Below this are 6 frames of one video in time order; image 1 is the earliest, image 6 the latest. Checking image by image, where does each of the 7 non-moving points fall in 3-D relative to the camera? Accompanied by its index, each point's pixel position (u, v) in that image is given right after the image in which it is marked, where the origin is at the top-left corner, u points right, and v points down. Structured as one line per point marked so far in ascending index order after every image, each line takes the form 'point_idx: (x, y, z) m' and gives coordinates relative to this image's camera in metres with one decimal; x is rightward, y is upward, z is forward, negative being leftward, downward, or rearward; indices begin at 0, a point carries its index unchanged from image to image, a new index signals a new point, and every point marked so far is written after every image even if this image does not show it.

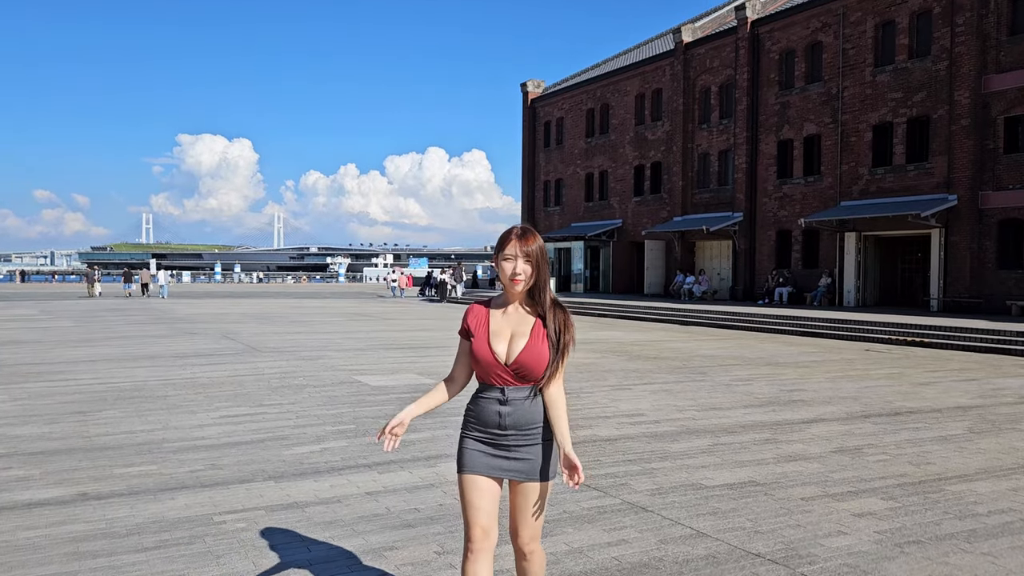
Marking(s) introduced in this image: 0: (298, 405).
0: (-2.5, -1.4, +9.4) m
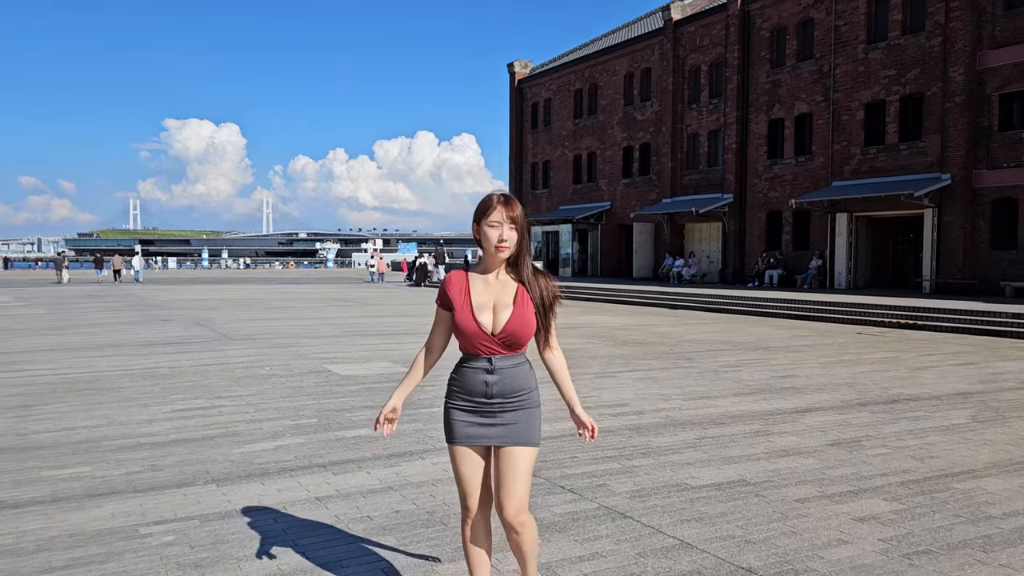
0: (-2.7, -1.2, +8.8) m
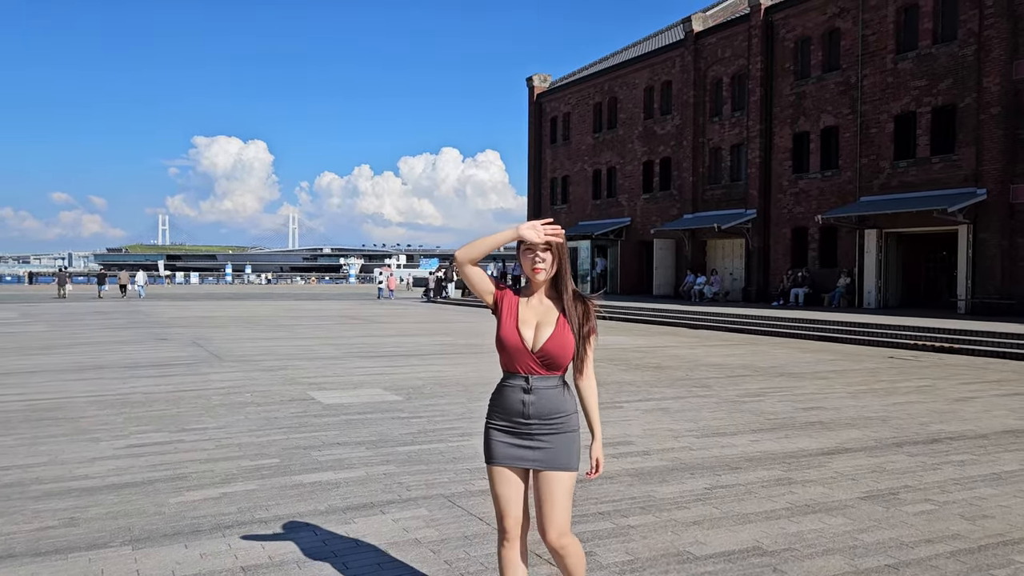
0: (-2.8, -1.4, +8.0) m
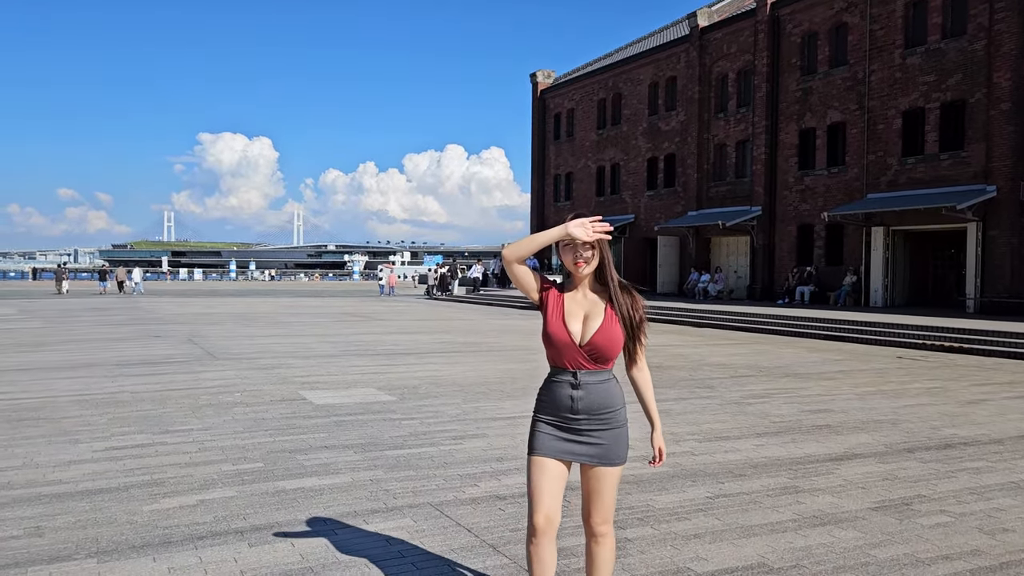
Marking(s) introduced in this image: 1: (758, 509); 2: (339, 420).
0: (-2.9, -1.4, +7.7) m
1: (+1.6, -1.5, +5.4) m
2: (-1.8, -1.4, +8.4) m
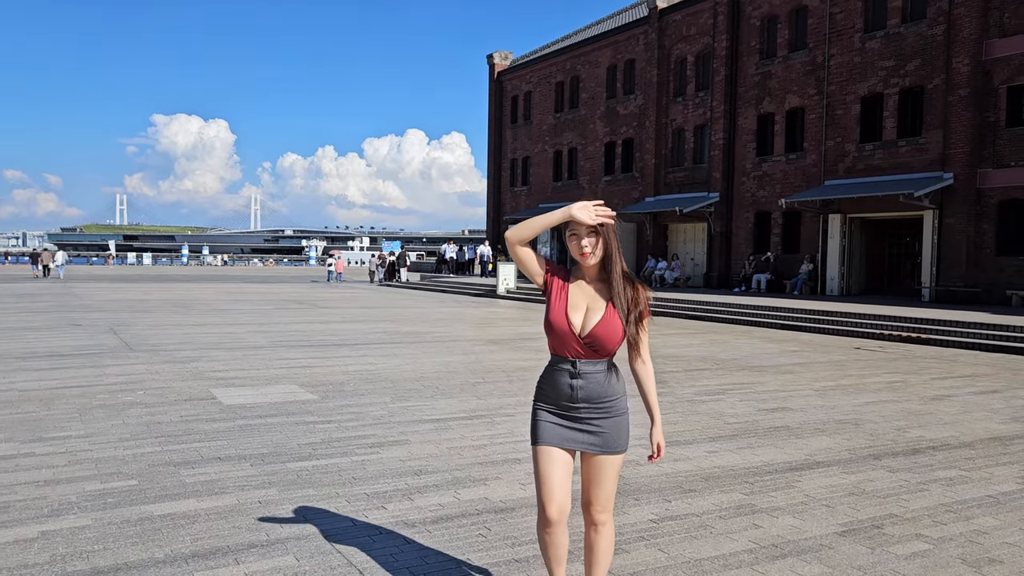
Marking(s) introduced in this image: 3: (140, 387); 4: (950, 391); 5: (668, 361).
0: (-3.5, -1.3, +6.7) m
1: (+1.1, -1.4, +4.6) m
2: (-2.4, -1.2, +7.5) m
3: (-4.2, -1.1, +9.4) m
4: (+5.4, -1.3, +10.1) m
5: (+2.4, -1.1, +12.6) m
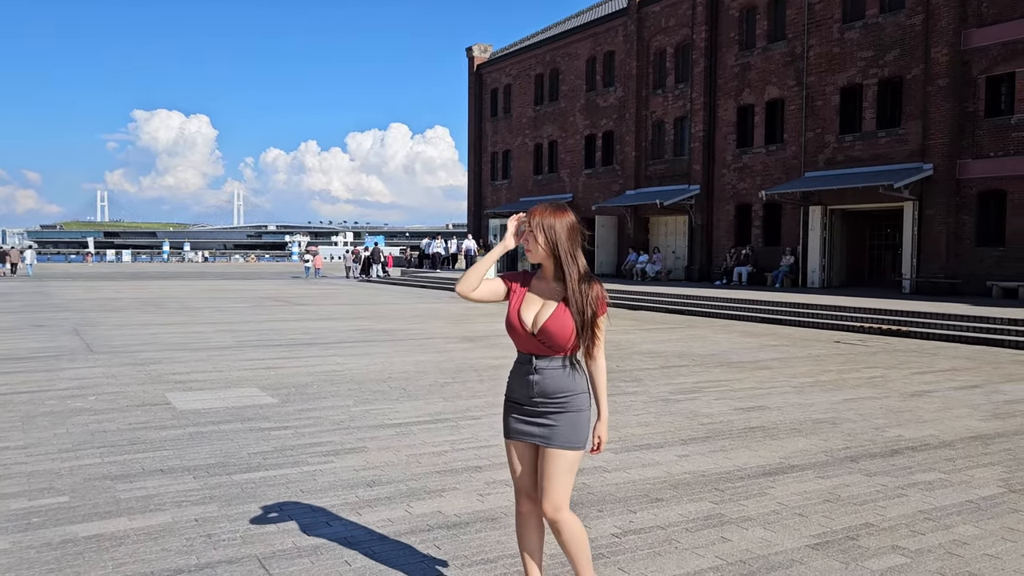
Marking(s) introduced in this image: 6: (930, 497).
0: (-3.8, -1.3, +6.4) m
1: (+0.8, -1.4, +4.4) m
2: (-2.7, -1.2, +7.1) m
3: (-4.6, -1.1, +9.0) m
4: (+5.1, -1.2, +9.9) m
5: (+2.0, -1.0, +12.3) m
6: (+2.8, -1.4, +5.4) m
